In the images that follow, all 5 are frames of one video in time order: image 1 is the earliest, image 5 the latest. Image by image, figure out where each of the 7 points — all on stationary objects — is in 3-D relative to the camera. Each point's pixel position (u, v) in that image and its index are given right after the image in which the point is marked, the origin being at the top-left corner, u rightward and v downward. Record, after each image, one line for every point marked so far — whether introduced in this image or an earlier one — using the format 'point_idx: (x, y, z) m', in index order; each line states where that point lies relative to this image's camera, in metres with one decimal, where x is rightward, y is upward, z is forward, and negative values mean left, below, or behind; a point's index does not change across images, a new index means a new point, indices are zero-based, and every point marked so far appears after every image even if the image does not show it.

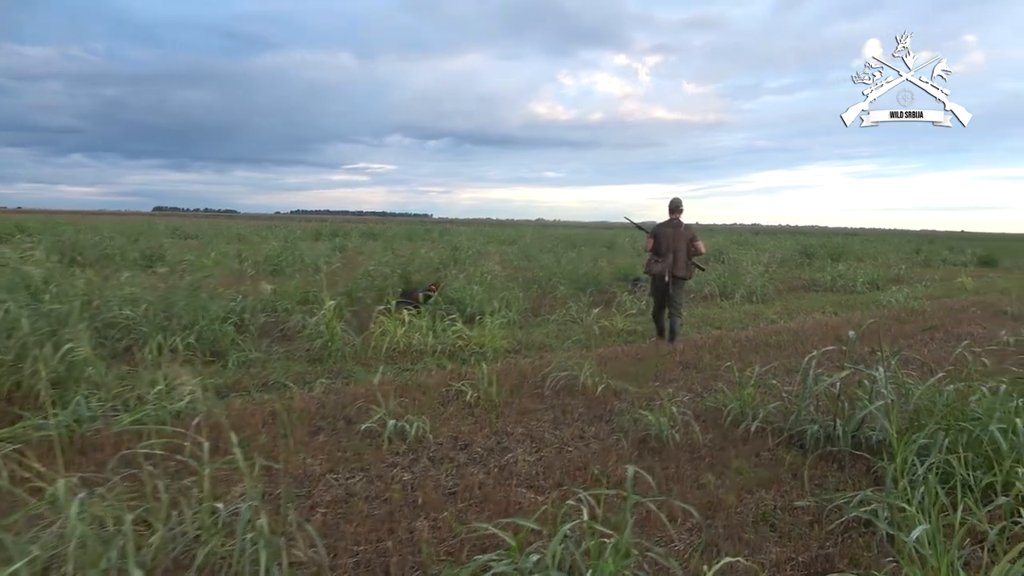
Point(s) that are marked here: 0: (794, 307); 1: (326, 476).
0: (+4.6, -0.3, +12.3) m
1: (-1.0, -1.0, +3.9) m
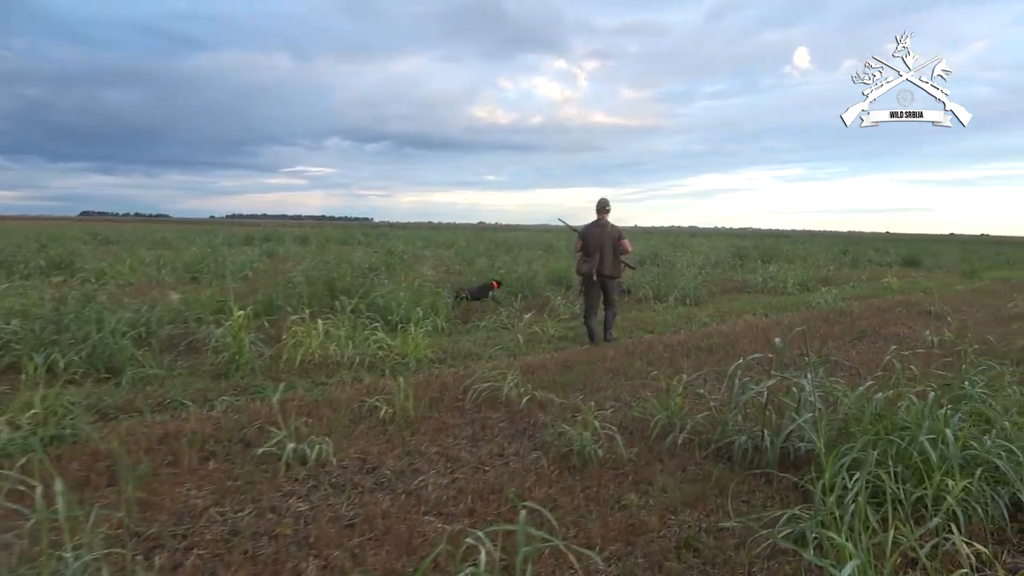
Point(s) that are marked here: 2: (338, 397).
0: (+3.5, -0.3, +12.3) m
1: (-1.4, -1.0, +3.5) m
2: (-1.3, -0.8, +5.6) m
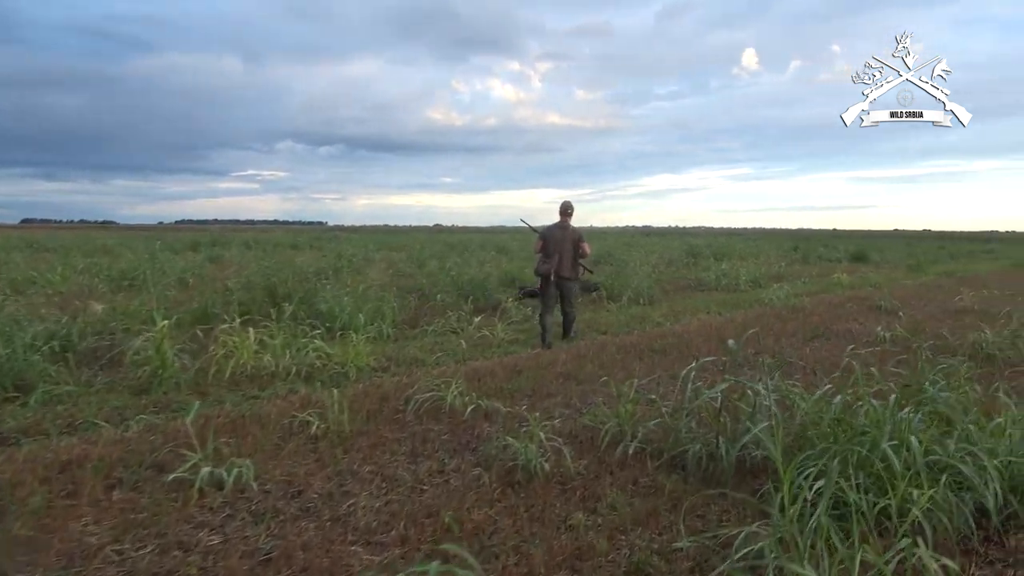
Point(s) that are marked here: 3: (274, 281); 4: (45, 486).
0: (+2.7, -0.3, +12.1) m
1: (-1.7, -1.1, +3.1) m
2: (-1.7, -0.8, +5.2) m
3: (-3.2, +0.1, +10.2) m
4: (-2.3, -1.0, +3.7) m
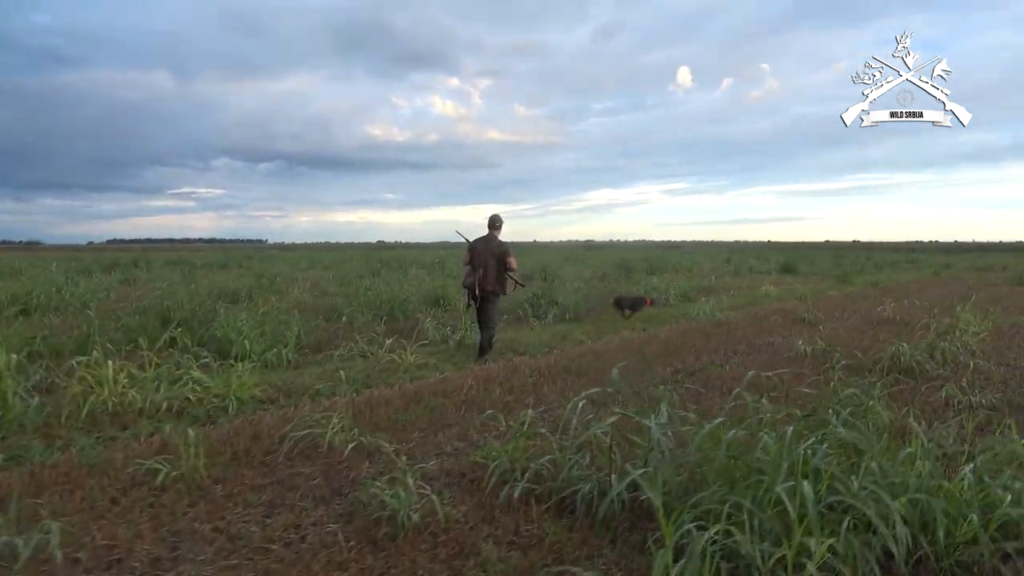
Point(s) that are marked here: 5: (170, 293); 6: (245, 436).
0: (+1.4, -0.6, +11.8) m
1: (-2.2, -1.2, +2.5) m
2: (-2.4, -1.0, +4.6) m
3: (-4.3, -0.2, +9.5) m
4: (-2.9, -1.1, +3.1) m
5: (-5.6, -0.1, +12.8) m
6: (-1.7, -1.0, +5.0) m
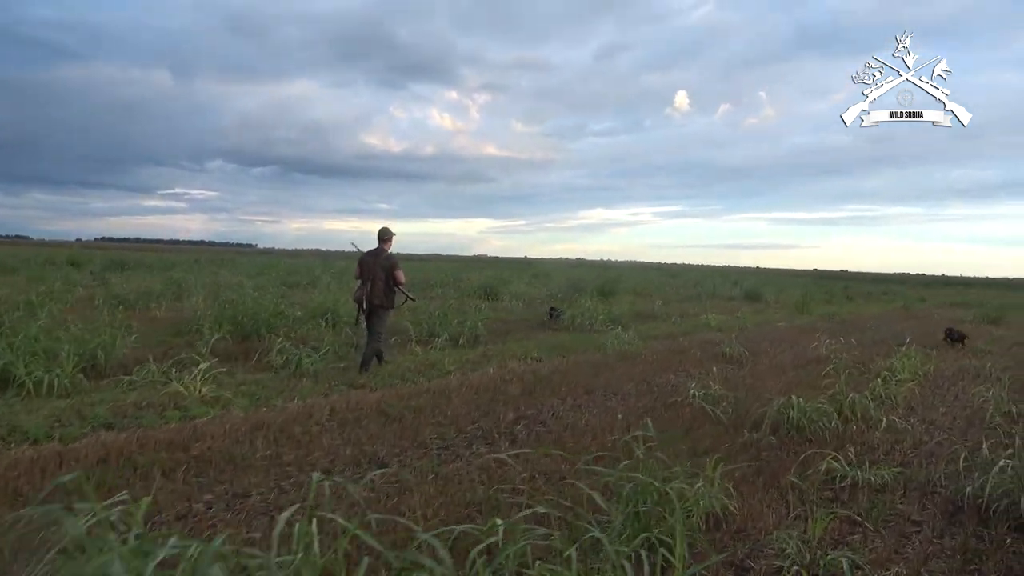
0: (-0.2, -0.9, +10.4) m
1: (-3.7, -1.2, +1.0) m
2: (-3.9, -1.0, +3.1) m
3: (-5.9, -0.2, +8.0) m
4: (-4.4, -1.1, +1.6) m
5: (-7.3, -0.1, +11.3) m
6: (-3.3, -1.0, +3.5) m
